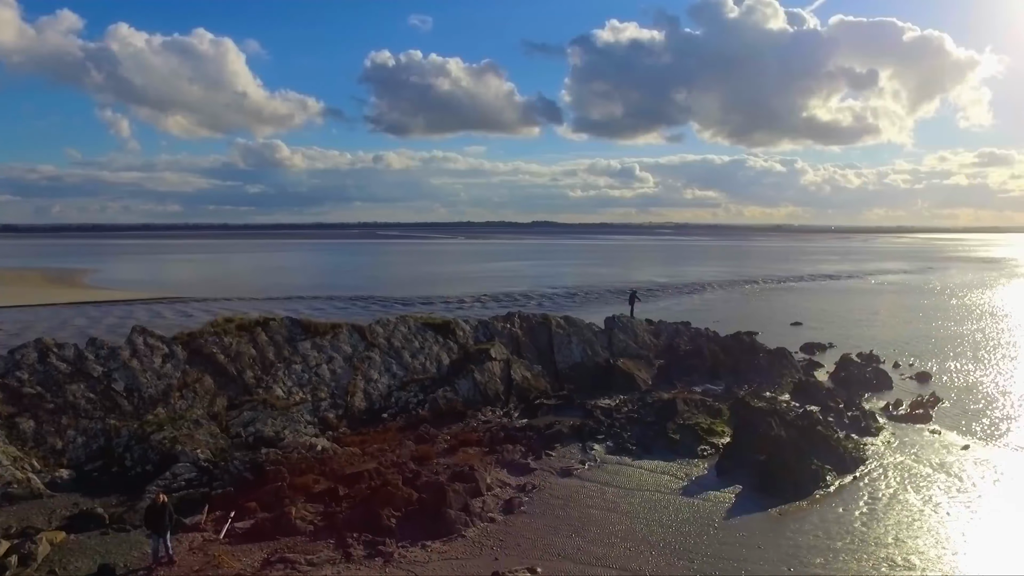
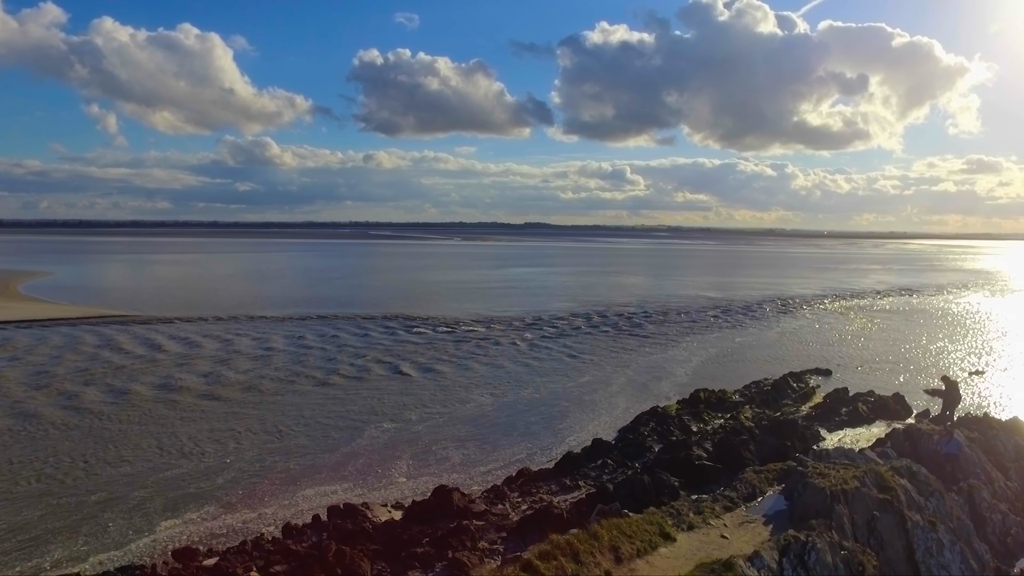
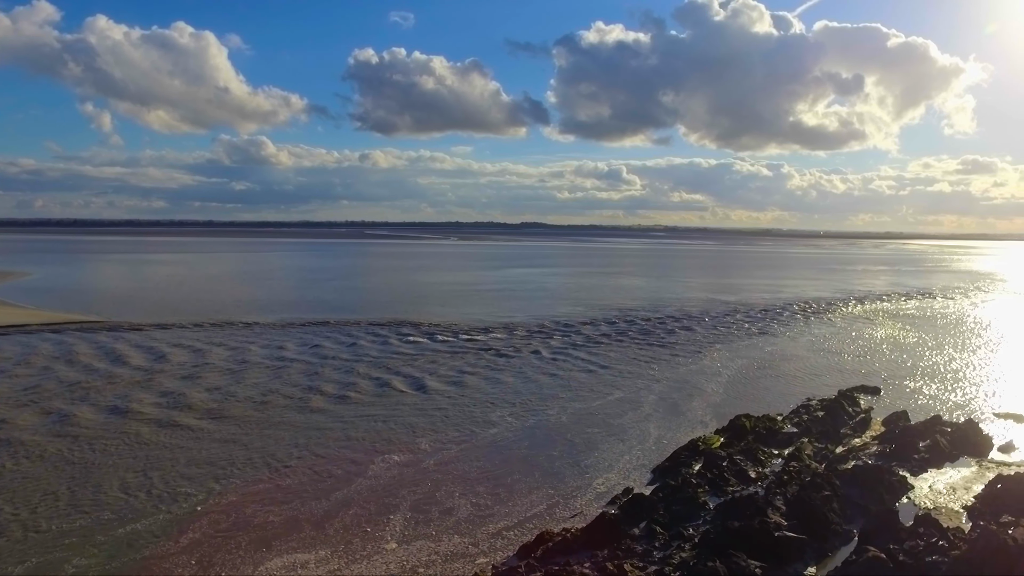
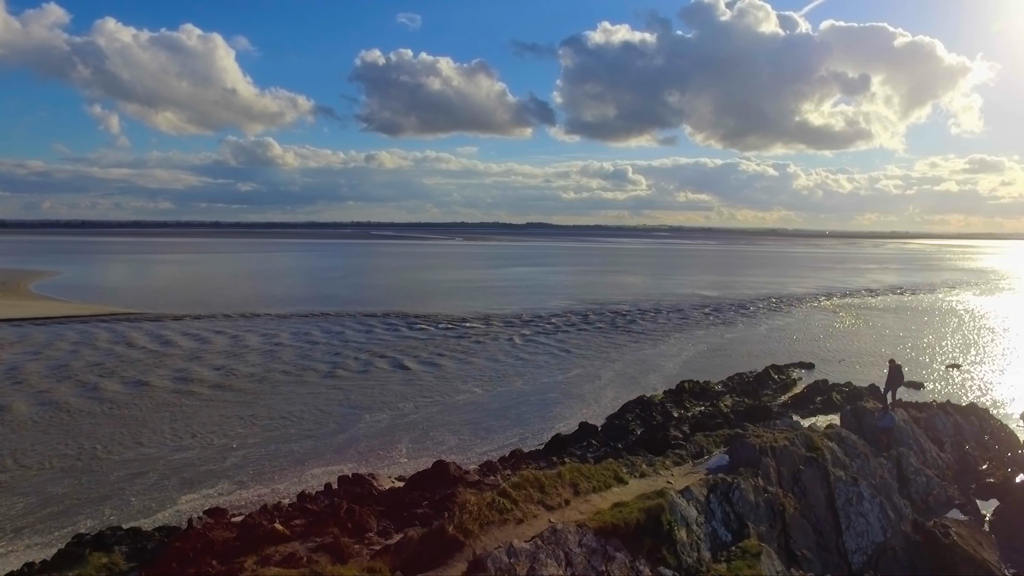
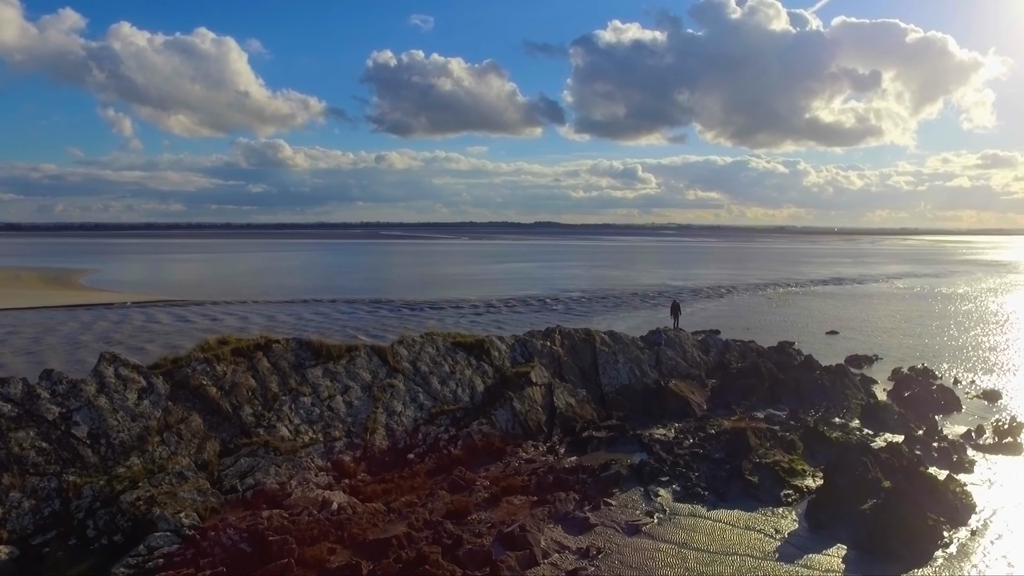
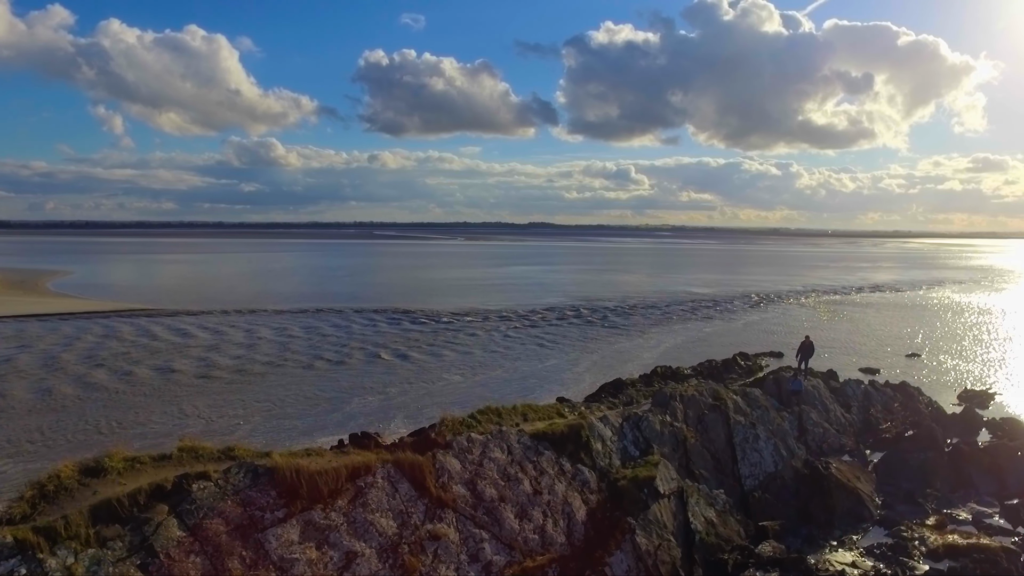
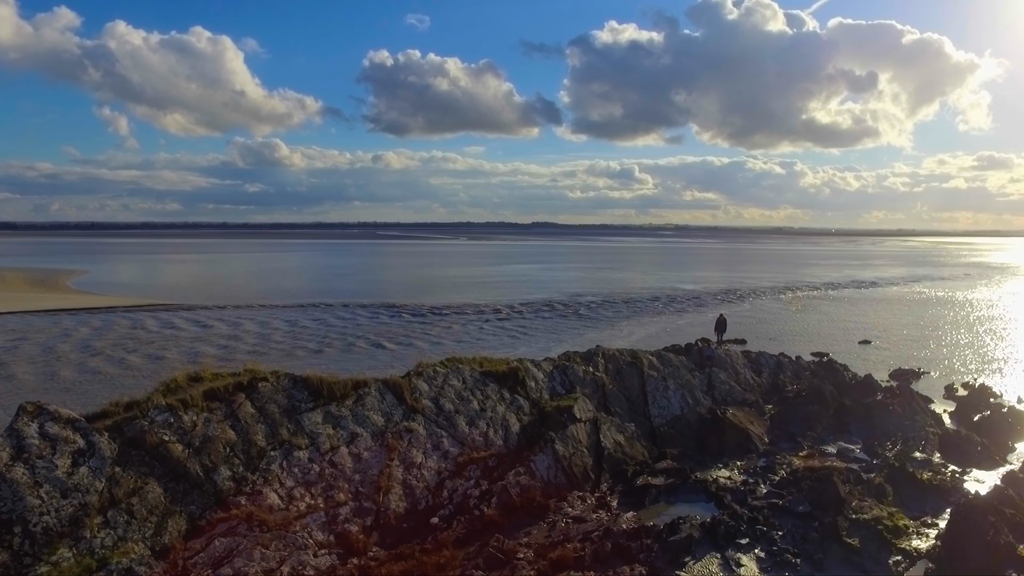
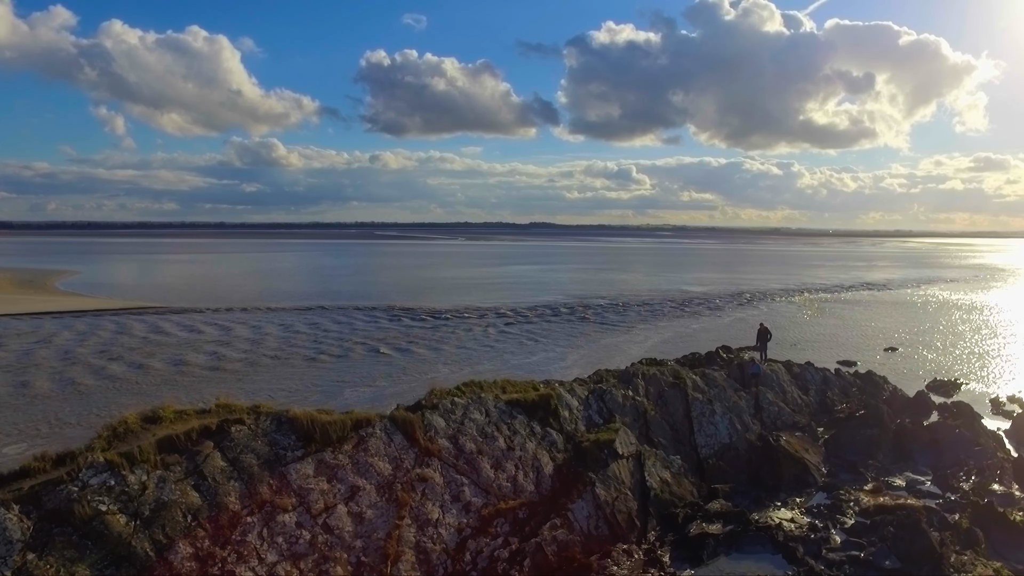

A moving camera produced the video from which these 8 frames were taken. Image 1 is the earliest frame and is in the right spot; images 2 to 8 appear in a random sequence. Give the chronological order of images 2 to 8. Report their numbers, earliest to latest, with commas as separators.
5, 7, 8, 6, 4, 2, 3
